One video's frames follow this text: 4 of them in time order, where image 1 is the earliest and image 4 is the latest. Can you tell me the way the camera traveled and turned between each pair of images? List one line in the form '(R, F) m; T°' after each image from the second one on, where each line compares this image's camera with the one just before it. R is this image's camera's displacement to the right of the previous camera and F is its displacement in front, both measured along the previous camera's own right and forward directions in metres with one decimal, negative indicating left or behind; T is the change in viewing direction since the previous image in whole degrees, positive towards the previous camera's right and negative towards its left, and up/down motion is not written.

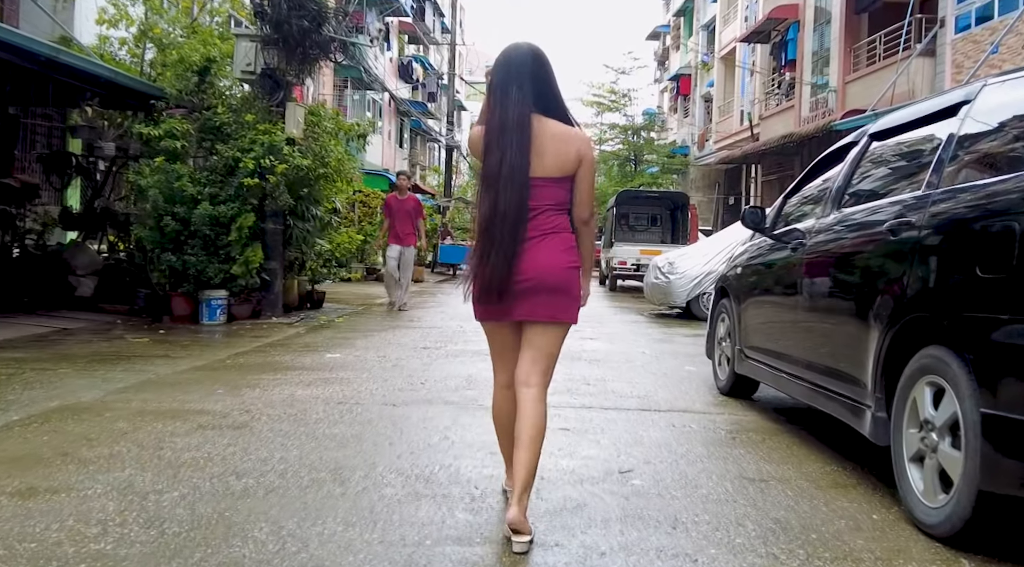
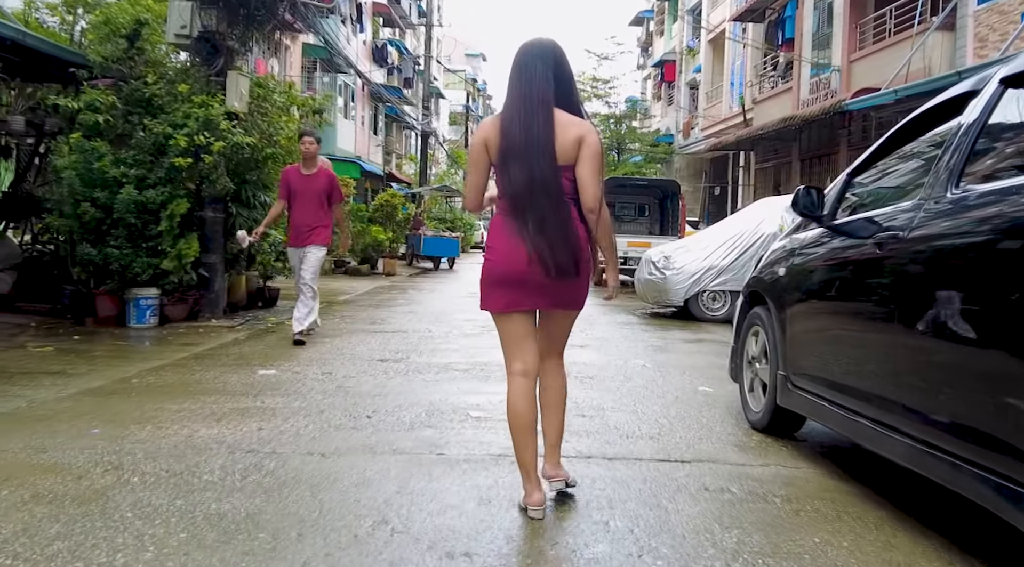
(0.0, +1.3) m; +1°
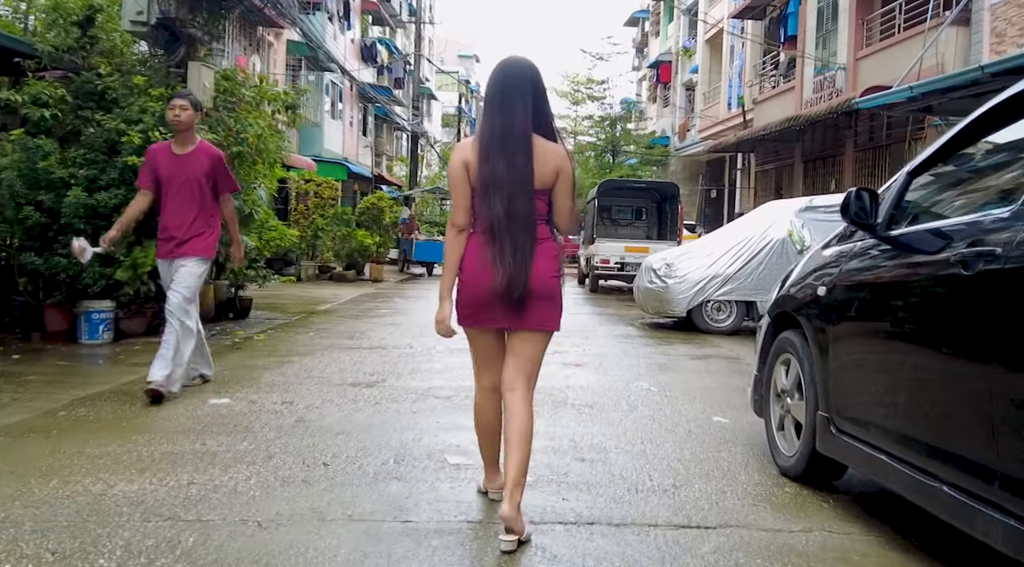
(0.0, +0.7) m; 0°
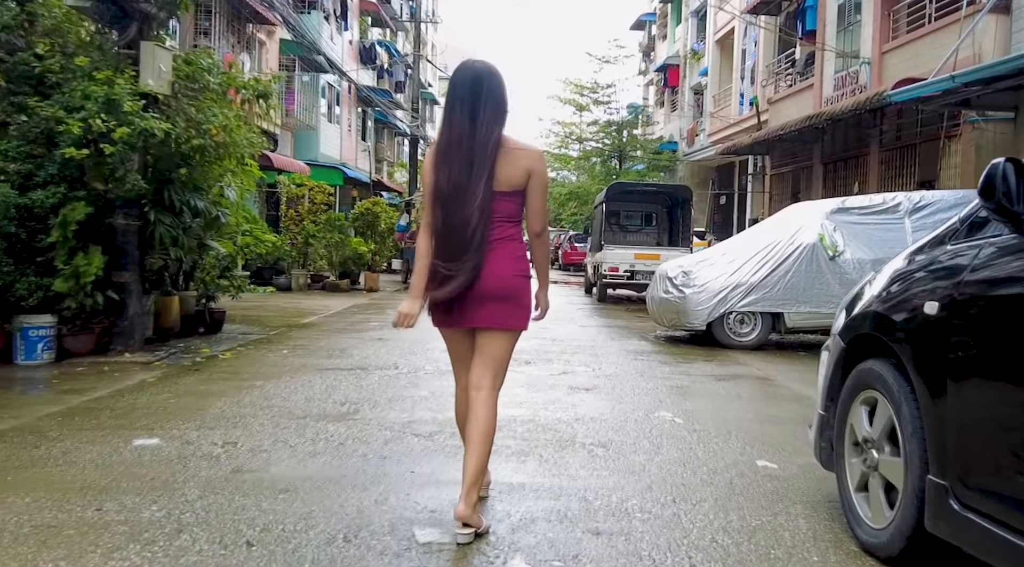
(+0.1, +1.0) m; 0°
